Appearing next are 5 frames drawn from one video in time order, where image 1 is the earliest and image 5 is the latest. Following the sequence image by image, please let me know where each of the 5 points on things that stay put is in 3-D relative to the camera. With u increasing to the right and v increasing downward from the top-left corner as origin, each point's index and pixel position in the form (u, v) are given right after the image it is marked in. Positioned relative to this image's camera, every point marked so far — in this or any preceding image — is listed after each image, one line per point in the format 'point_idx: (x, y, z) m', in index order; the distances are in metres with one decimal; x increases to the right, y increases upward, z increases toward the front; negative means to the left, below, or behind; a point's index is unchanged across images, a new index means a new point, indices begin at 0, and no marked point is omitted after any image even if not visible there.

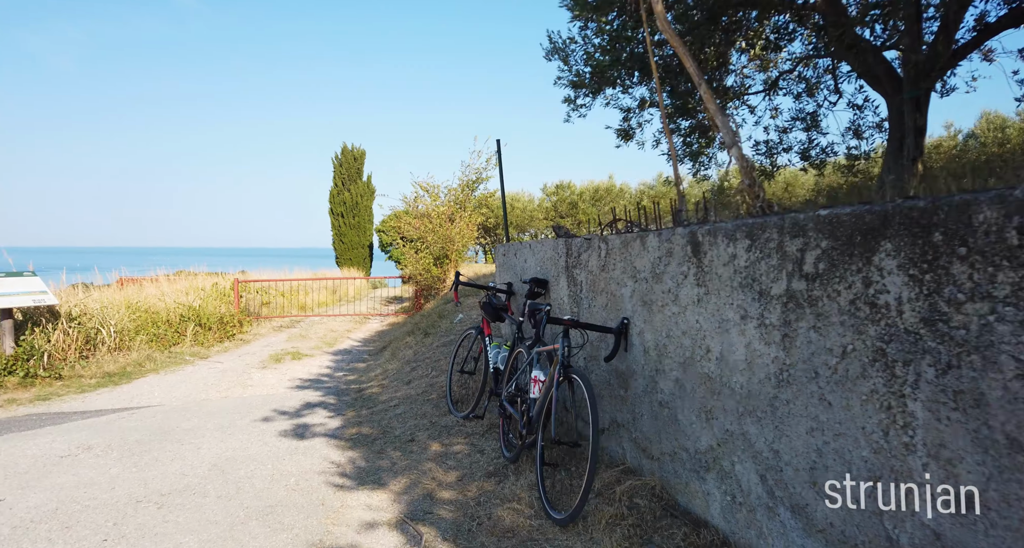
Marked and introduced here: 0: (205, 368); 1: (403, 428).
0: (-5.3, -1.6, +9.7) m
1: (-1.0, -1.5, +5.3) m
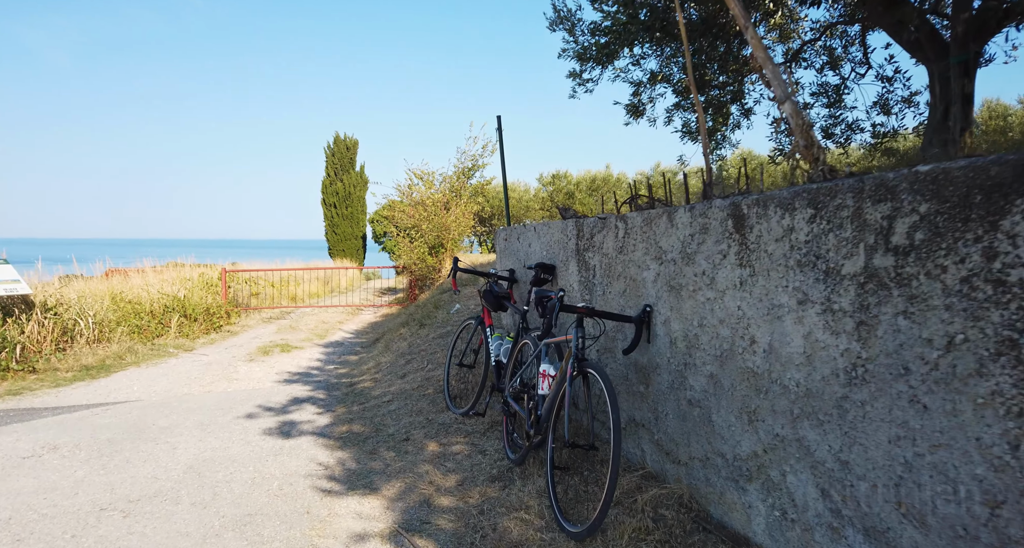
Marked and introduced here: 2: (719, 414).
0: (-5.3, -1.4, +9.3) m
1: (-1.0, -1.3, +4.9) m
2: (+0.9, -0.6, +2.4) m
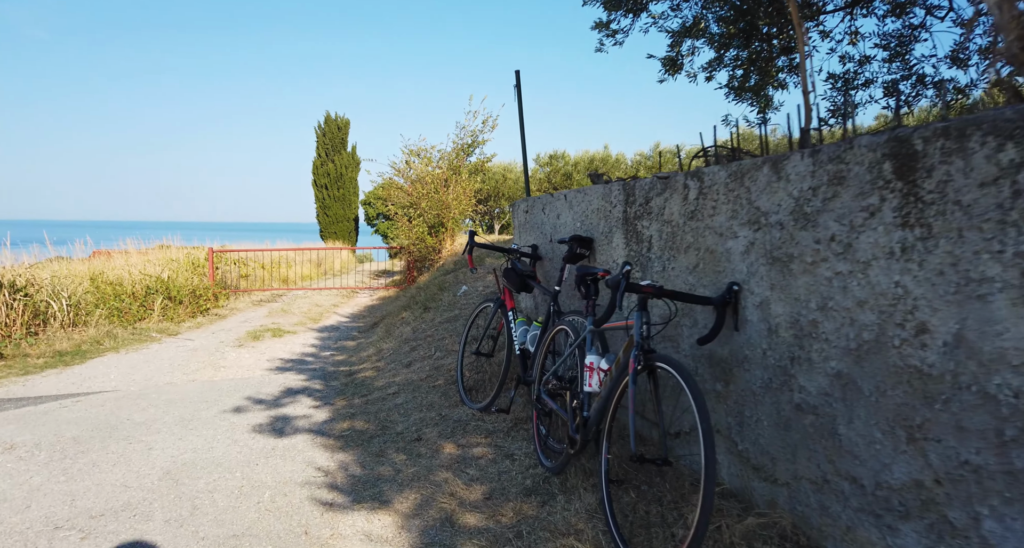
0: (-5.2, -1.1, +8.6) m
1: (-0.8, -1.1, +4.3) m
2: (+1.1, -0.5, +1.8) m
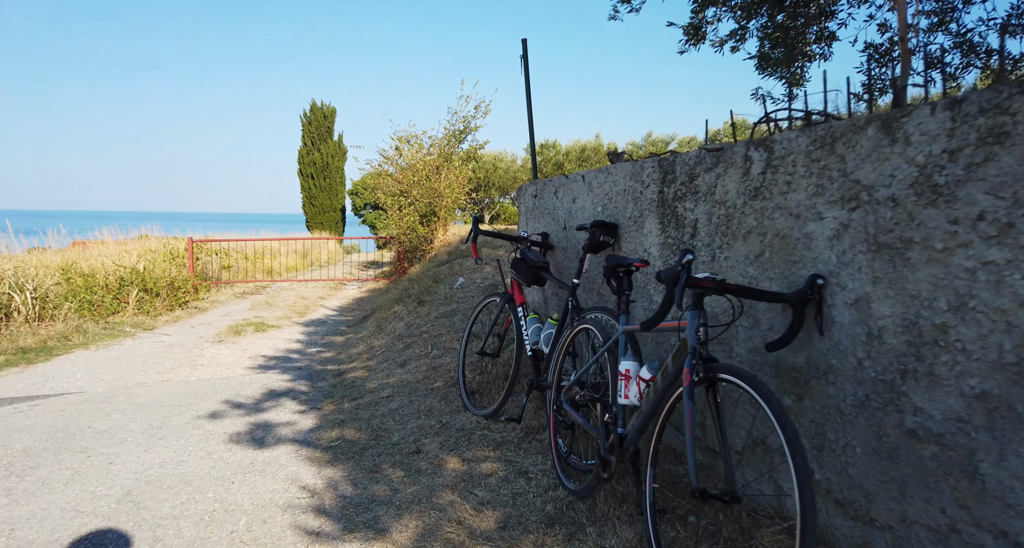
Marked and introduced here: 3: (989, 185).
0: (-5.2, -1.0, +8.1) m
1: (-0.8, -1.1, +3.8) m
2: (+1.2, -0.5, +1.4) m
3: (+1.2, +0.2, +1.4) m
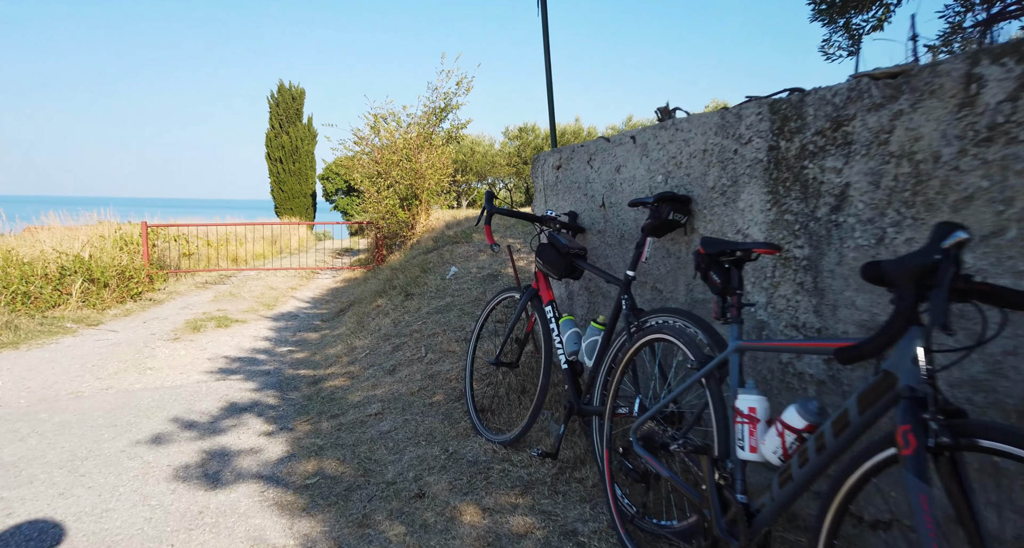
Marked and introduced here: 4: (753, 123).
0: (-5.3, -0.8, +7.0) m
1: (-0.6, -1.0, +3.0) m
2: (+1.5, -0.5, +0.6) m
3: (+1.4, +0.2, +0.6) m
4: (+0.9, +0.5, +2.0) m
